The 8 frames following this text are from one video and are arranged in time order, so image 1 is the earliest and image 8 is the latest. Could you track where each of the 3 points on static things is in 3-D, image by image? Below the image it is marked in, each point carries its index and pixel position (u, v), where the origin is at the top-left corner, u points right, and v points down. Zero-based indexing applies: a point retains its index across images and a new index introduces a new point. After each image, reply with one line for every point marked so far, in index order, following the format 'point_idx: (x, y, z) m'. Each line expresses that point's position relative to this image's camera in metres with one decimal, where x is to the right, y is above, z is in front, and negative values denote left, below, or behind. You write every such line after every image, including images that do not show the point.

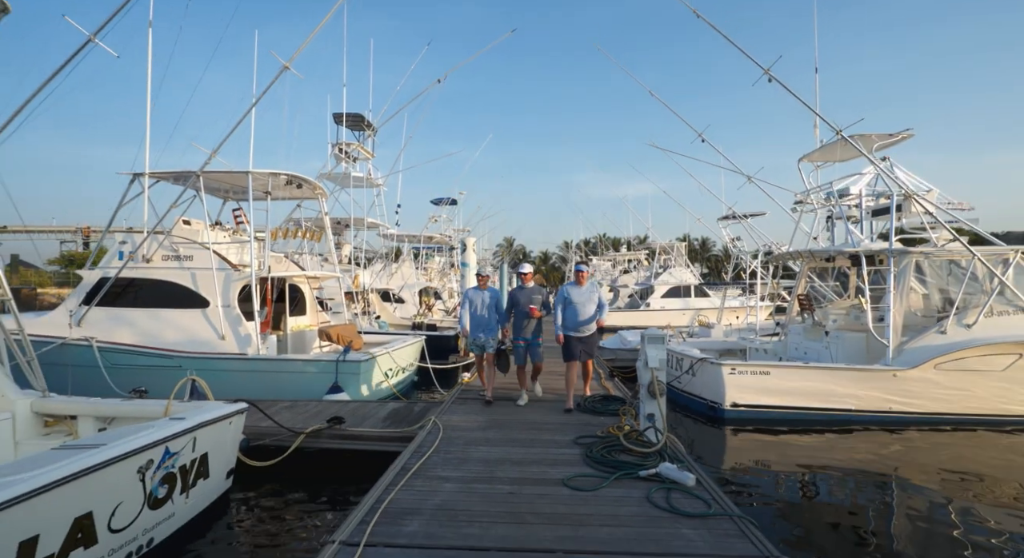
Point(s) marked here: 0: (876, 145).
0: (+6.0, +2.2, +8.5) m
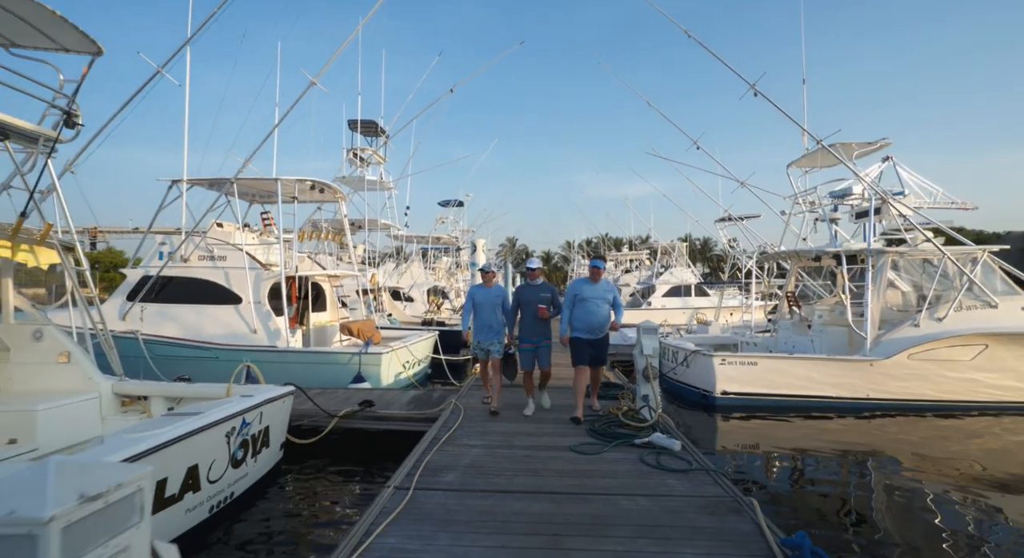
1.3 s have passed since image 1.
0: (+6.2, +2.3, +9.1) m
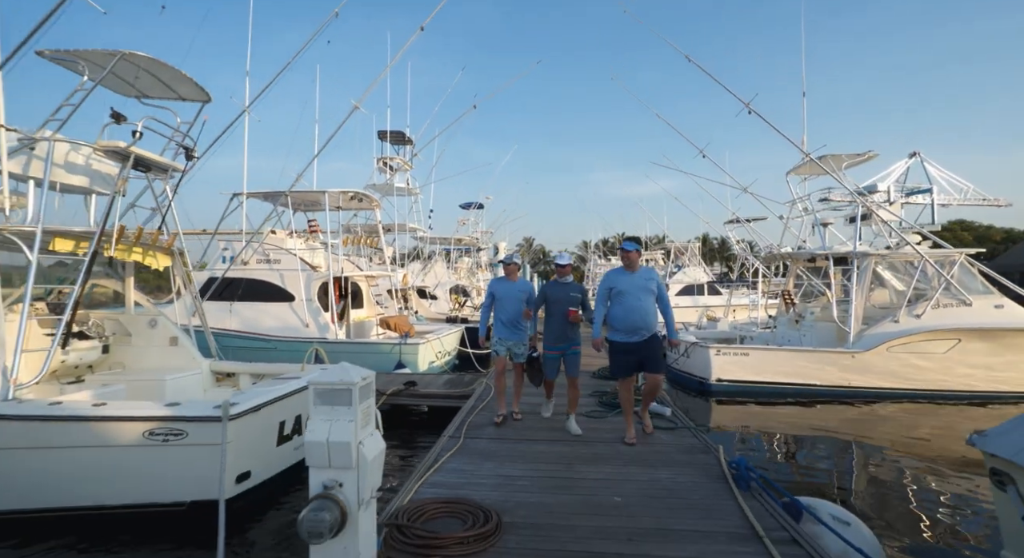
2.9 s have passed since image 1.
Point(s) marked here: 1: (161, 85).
0: (+6.6, +2.3, +9.9) m
1: (-3.4, +1.8, +4.8) m
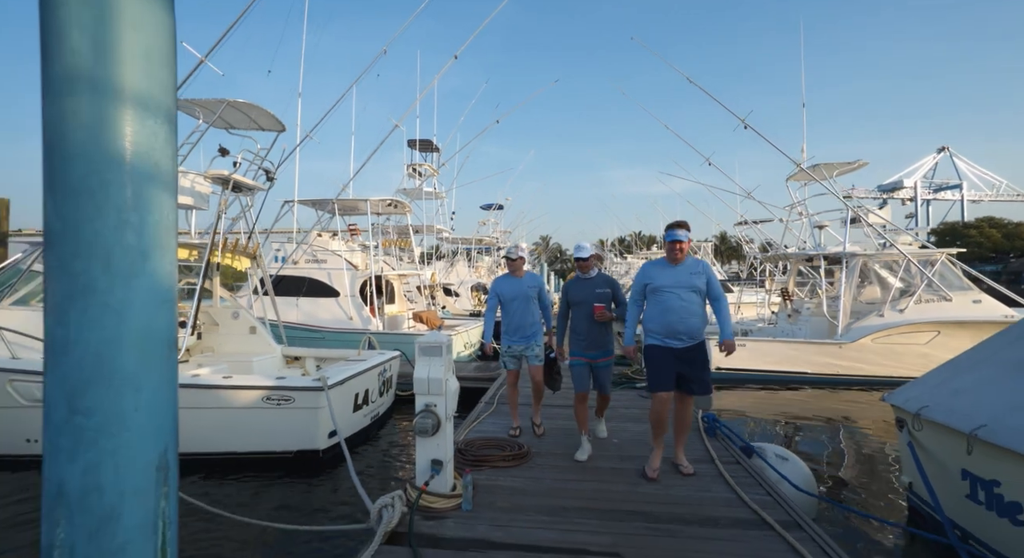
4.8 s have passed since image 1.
0: (+7.0, +2.3, +10.7) m
1: (-3.1, +1.9, +6.0) m
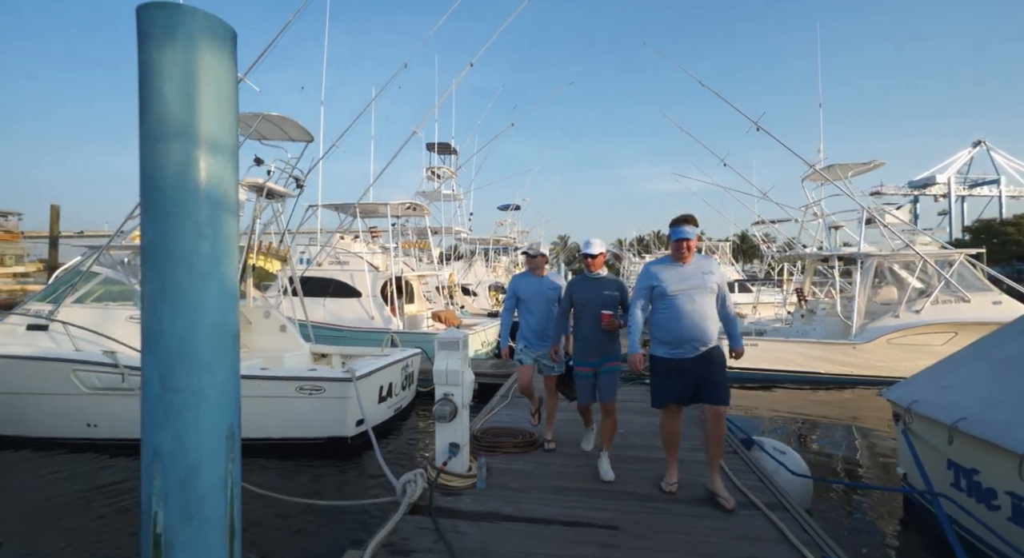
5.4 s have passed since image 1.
0: (+7.3, +2.3, +10.8) m
1: (-2.9, +1.8, +6.4) m
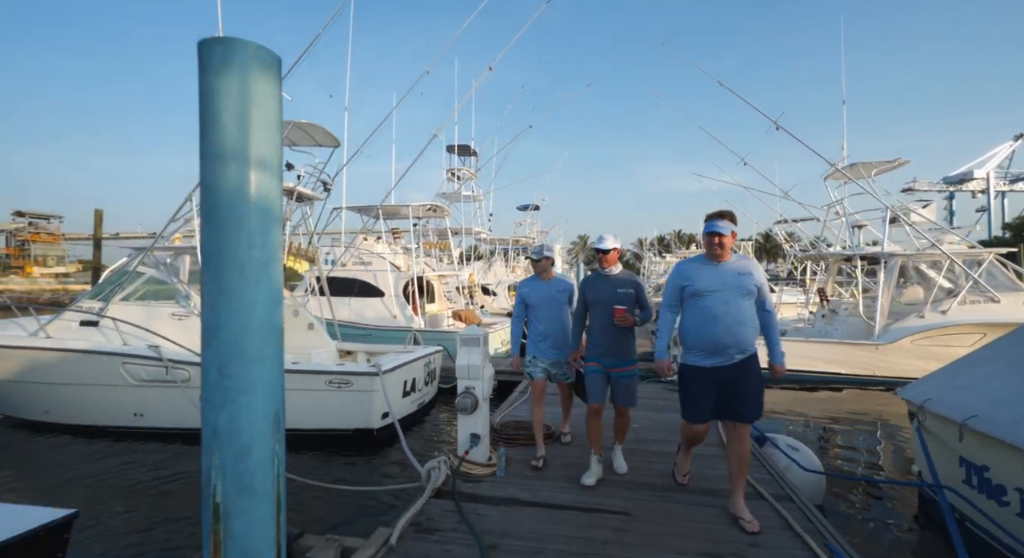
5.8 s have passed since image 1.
0: (+7.7, +2.3, +10.6) m
1: (-2.7, +1.8, +6.7) m
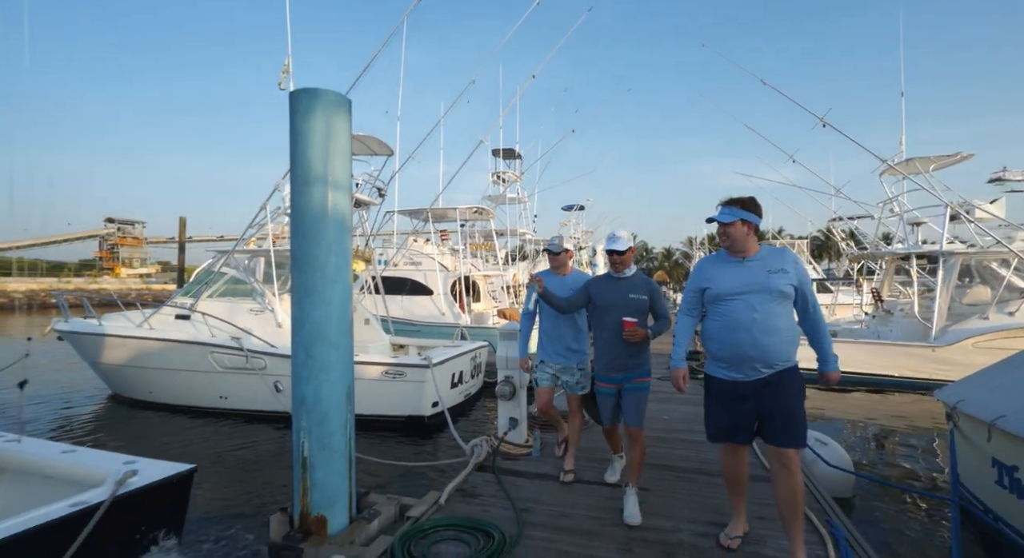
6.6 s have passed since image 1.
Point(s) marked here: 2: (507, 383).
0: (+8.6, +2.3, +10.2) m
1: (-2.1, +1.9, +7.2) m
2: (0.0, -0.7, +3.5) m
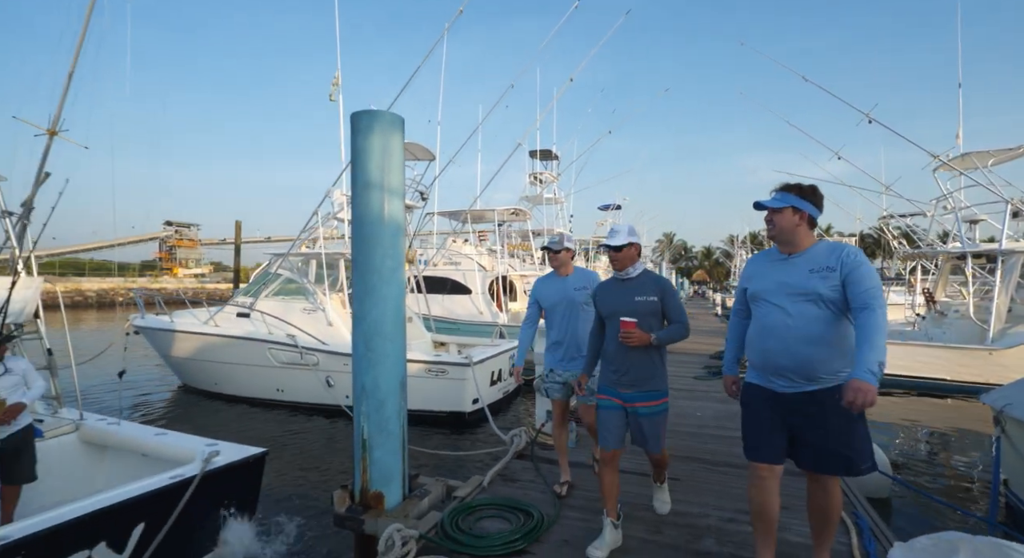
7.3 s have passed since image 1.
0: (+9.4, +2.3, +9.8) m
1: (-1.5, +1.9, +7.6) m
2: (+0.2, -0.7, +3.7) m
